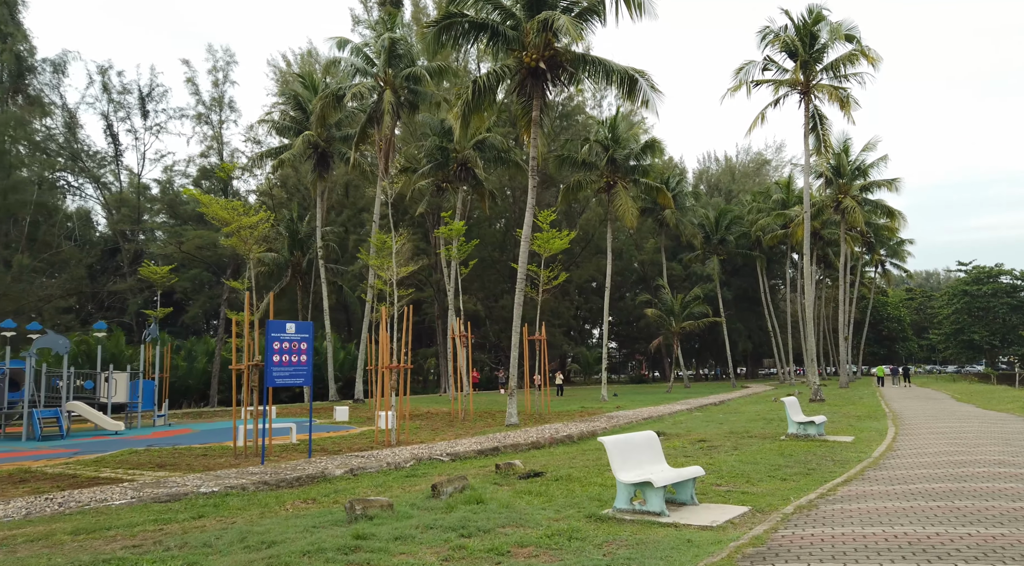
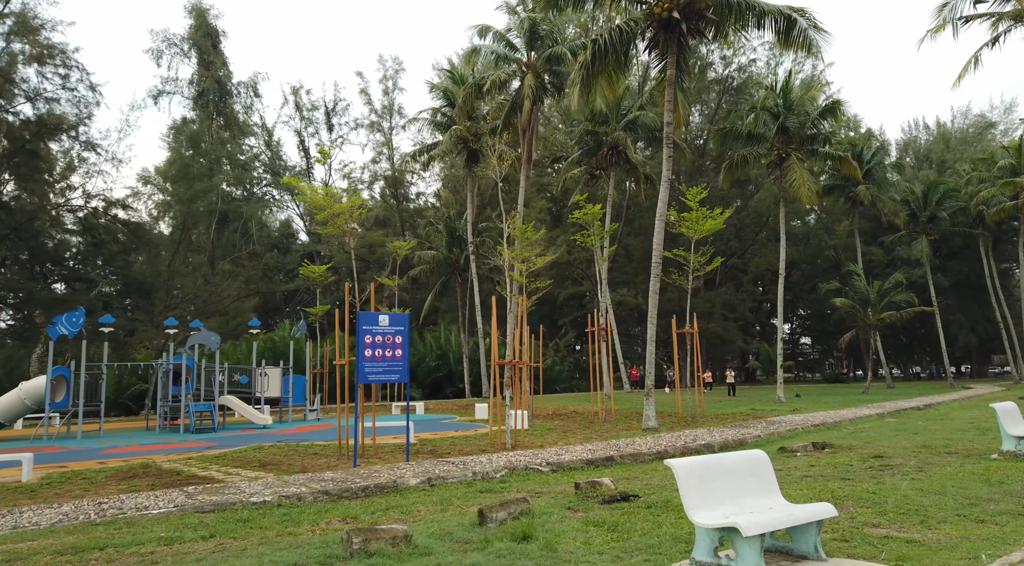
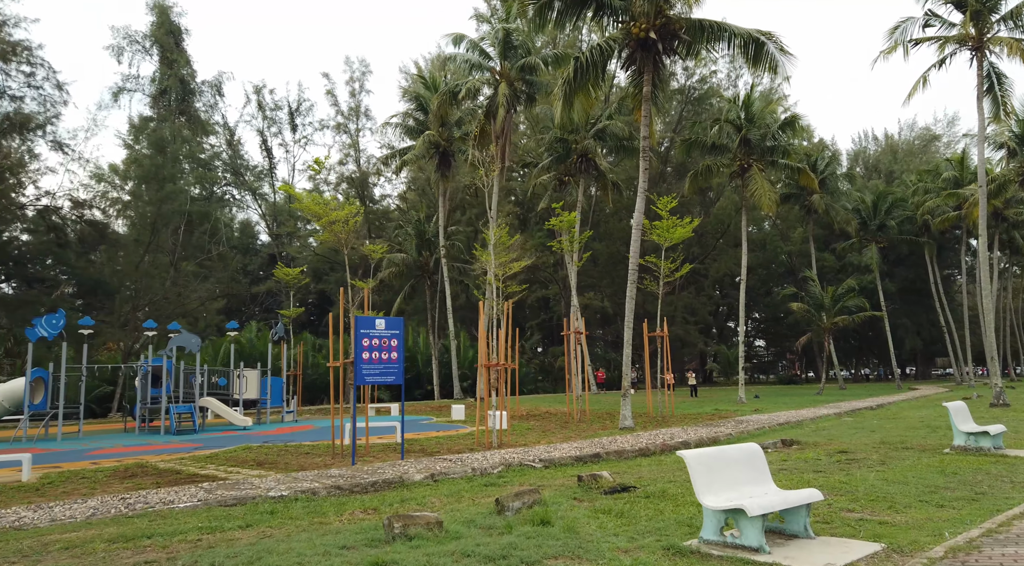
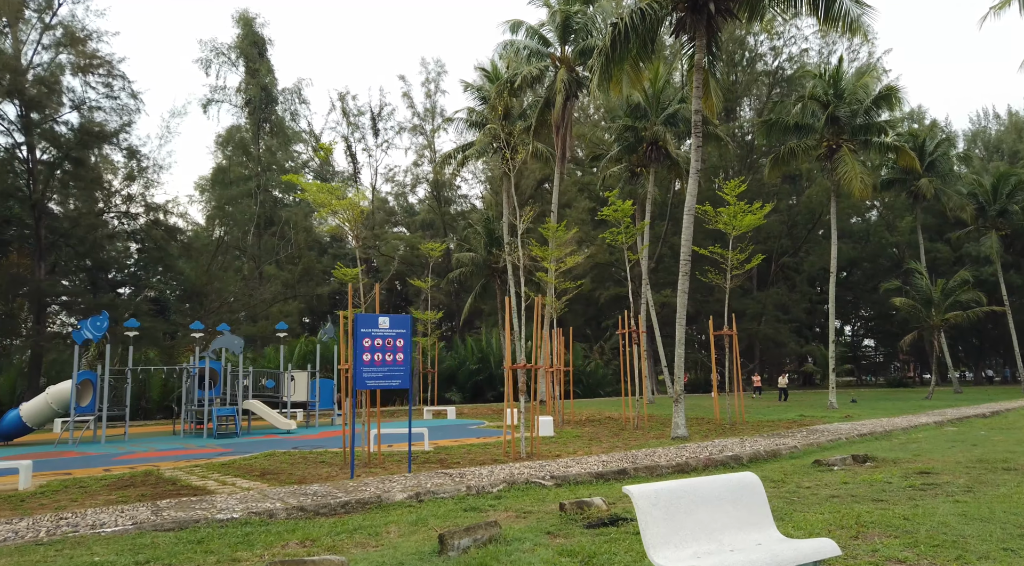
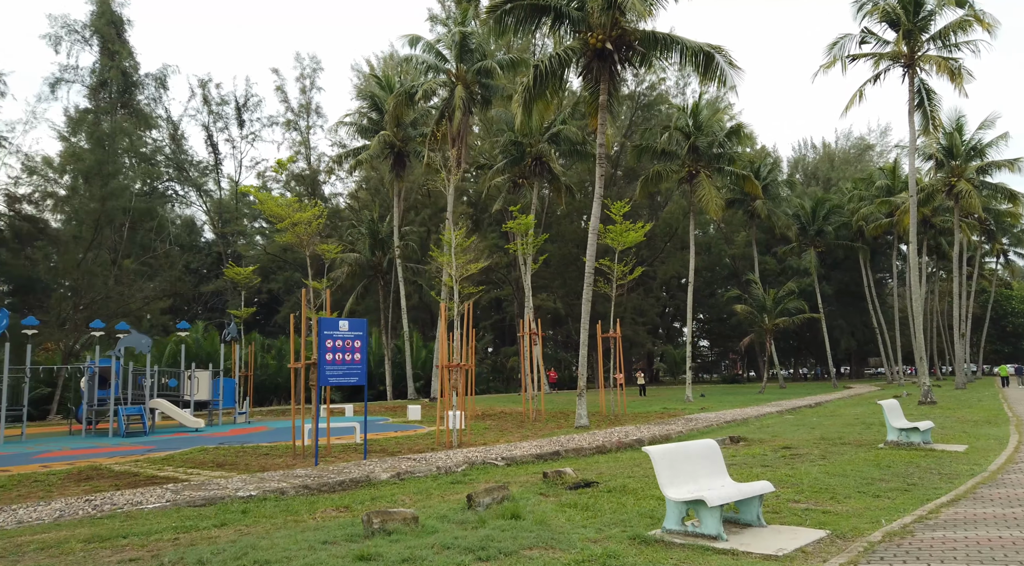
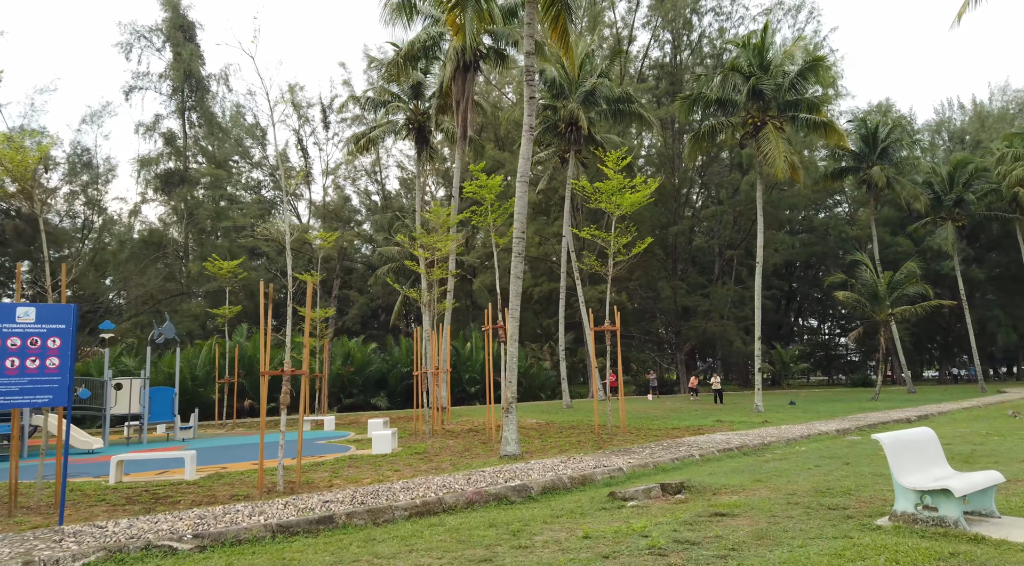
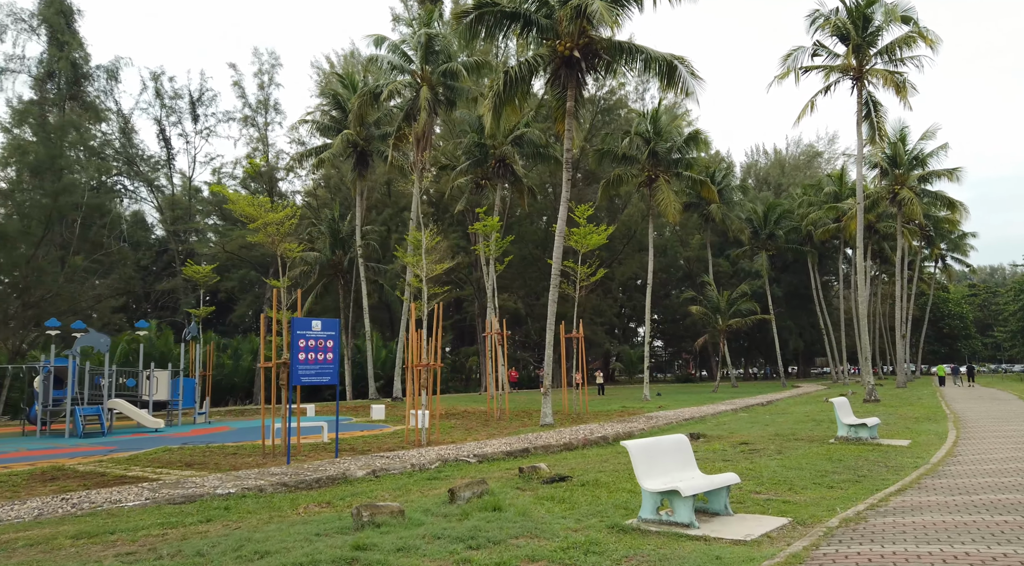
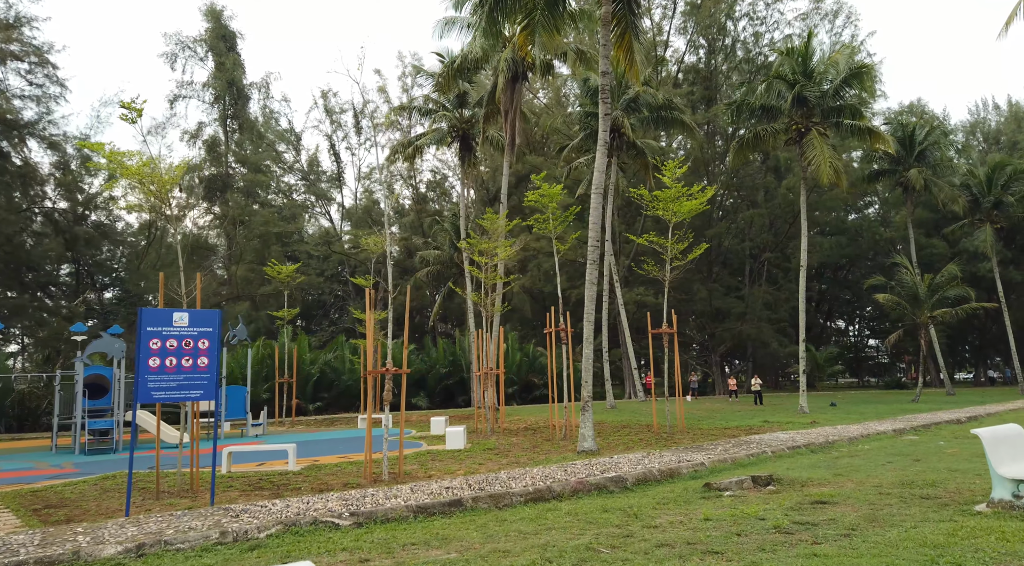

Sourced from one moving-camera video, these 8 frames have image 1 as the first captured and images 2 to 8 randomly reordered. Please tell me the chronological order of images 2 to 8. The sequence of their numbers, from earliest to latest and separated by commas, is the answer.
7, 5, 3, 2, 4, 8, 6
